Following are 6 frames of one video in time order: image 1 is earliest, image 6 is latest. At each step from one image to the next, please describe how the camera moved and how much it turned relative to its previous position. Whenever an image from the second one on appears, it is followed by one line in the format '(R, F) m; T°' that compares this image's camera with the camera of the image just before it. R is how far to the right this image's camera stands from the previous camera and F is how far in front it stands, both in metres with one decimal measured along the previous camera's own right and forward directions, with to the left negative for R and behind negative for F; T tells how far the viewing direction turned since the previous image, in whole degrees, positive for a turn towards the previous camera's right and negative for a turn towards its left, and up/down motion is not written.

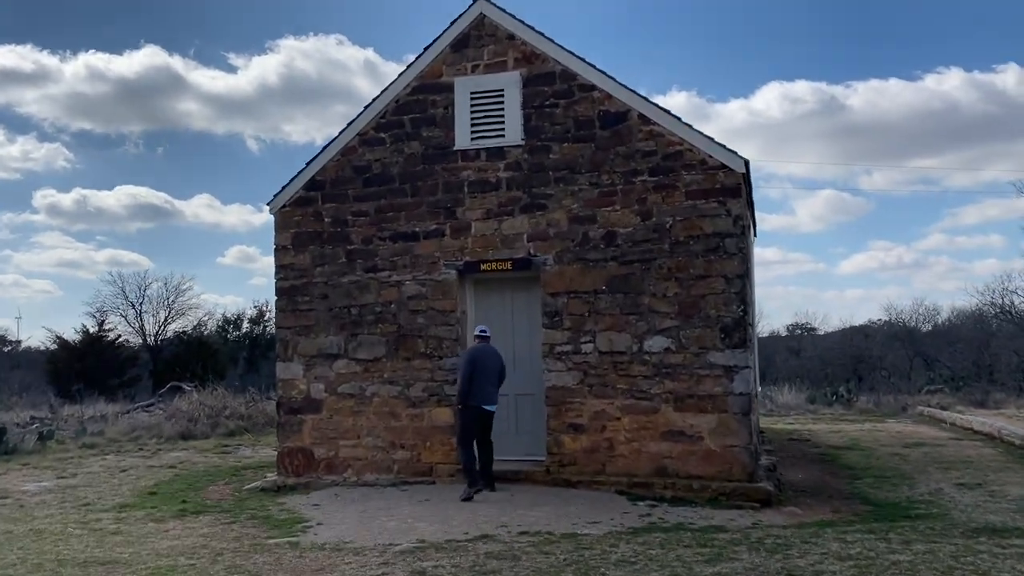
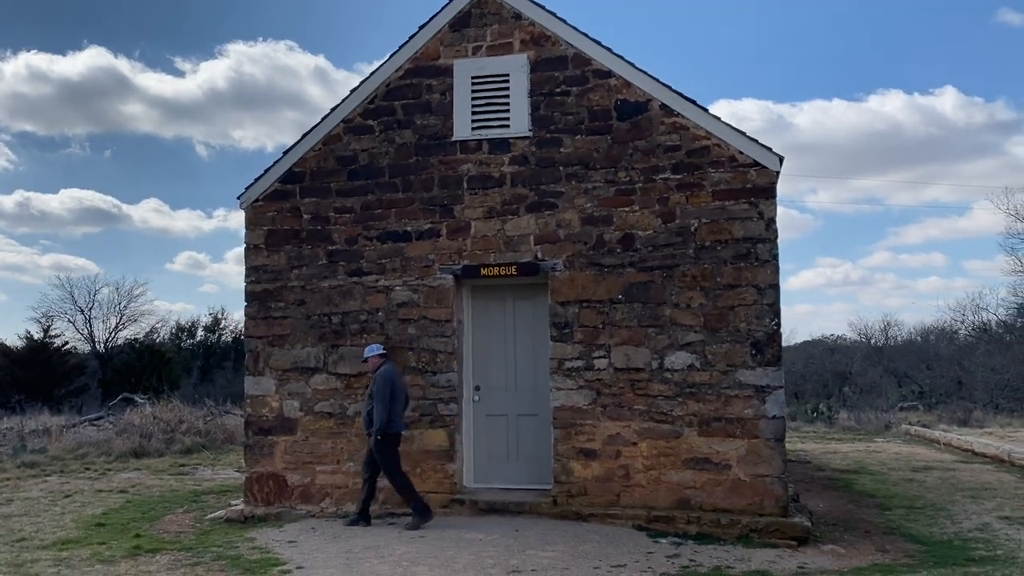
(-0.4, +1.0) m; +3°
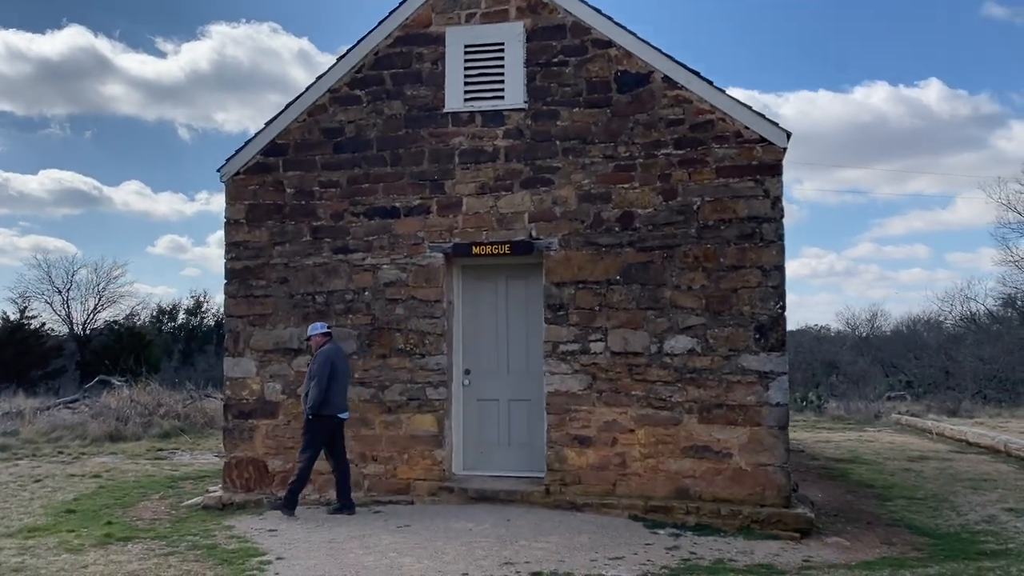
(-0.1, +0.4) m; +1°
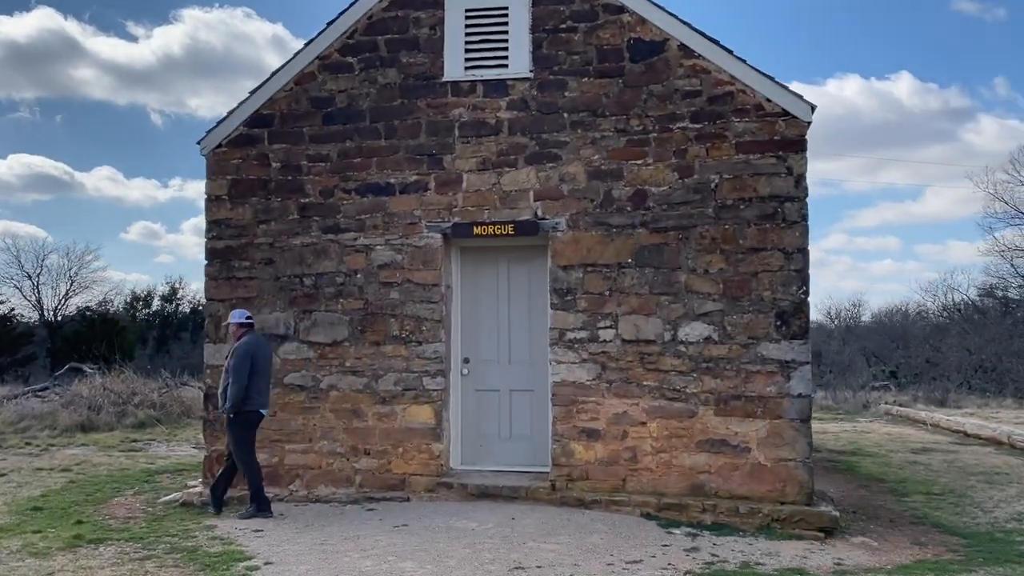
(-0.2, +0.5) m; +1°
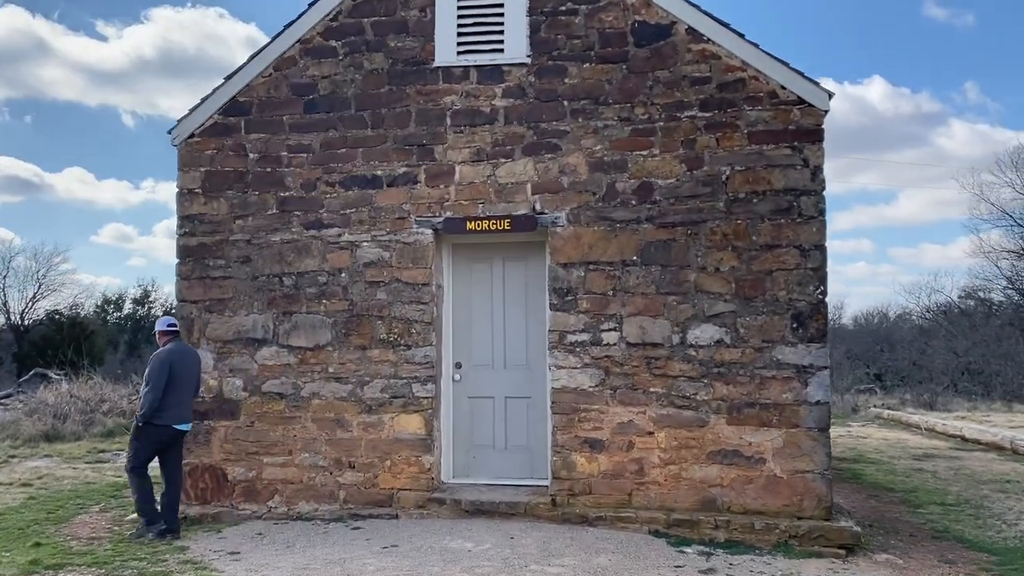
(-0.1, +0.5) m; +1°
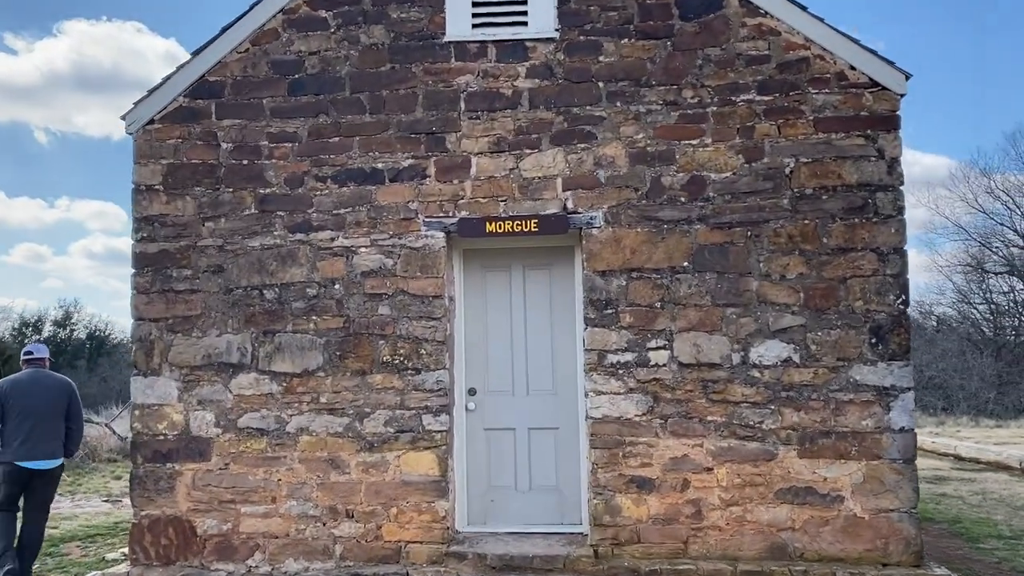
(-0.6, +1.0) m; +4°
